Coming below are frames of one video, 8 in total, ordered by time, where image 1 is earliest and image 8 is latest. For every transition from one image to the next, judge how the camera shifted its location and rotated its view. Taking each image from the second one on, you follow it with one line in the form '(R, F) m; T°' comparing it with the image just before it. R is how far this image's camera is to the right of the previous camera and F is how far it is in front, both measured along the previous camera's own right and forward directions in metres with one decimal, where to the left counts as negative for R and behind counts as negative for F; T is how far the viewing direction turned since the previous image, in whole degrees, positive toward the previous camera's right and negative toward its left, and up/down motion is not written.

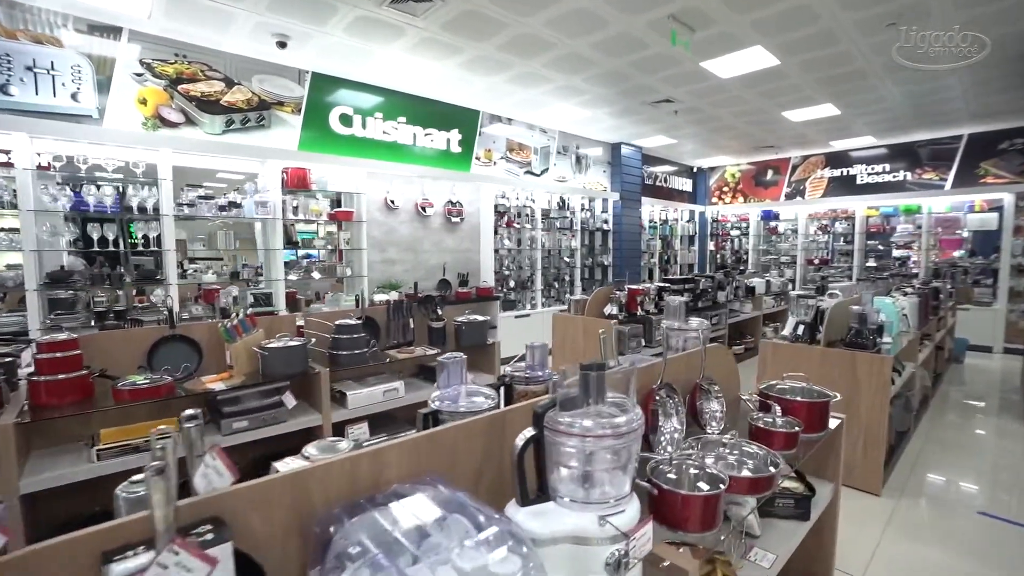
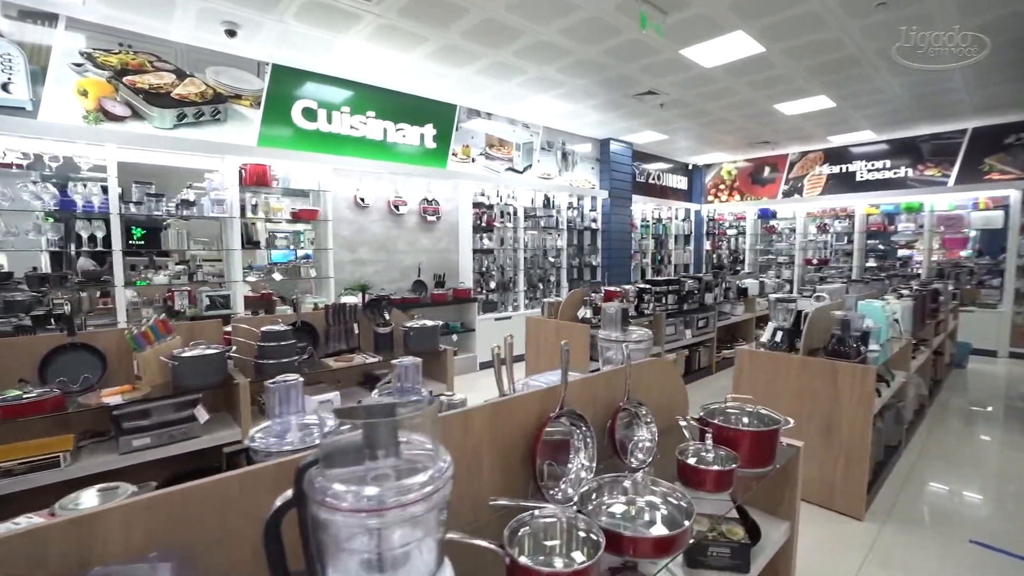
(+0.4, +0.3) m; -1°
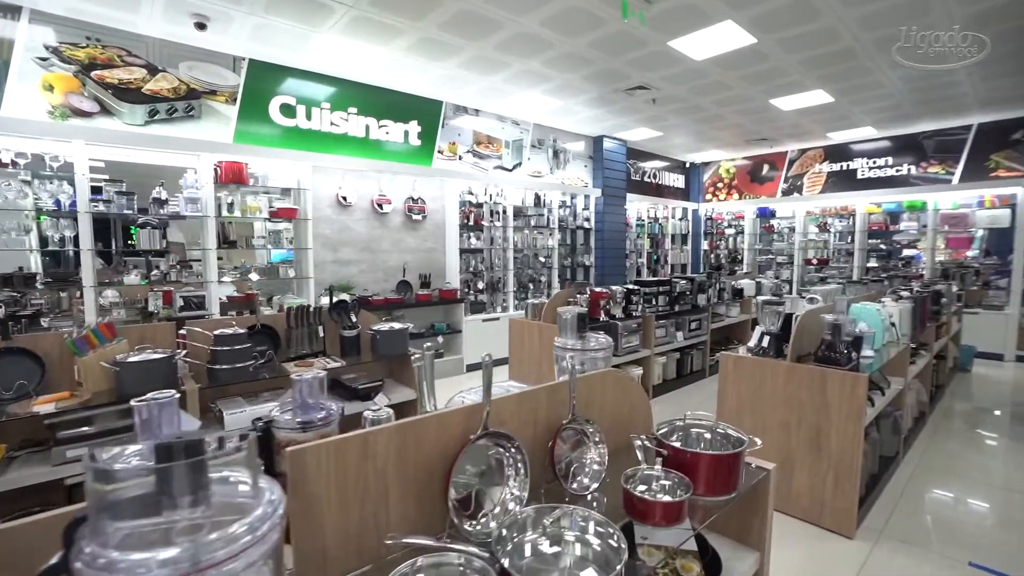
(+0.2, +0.2) m; -1°
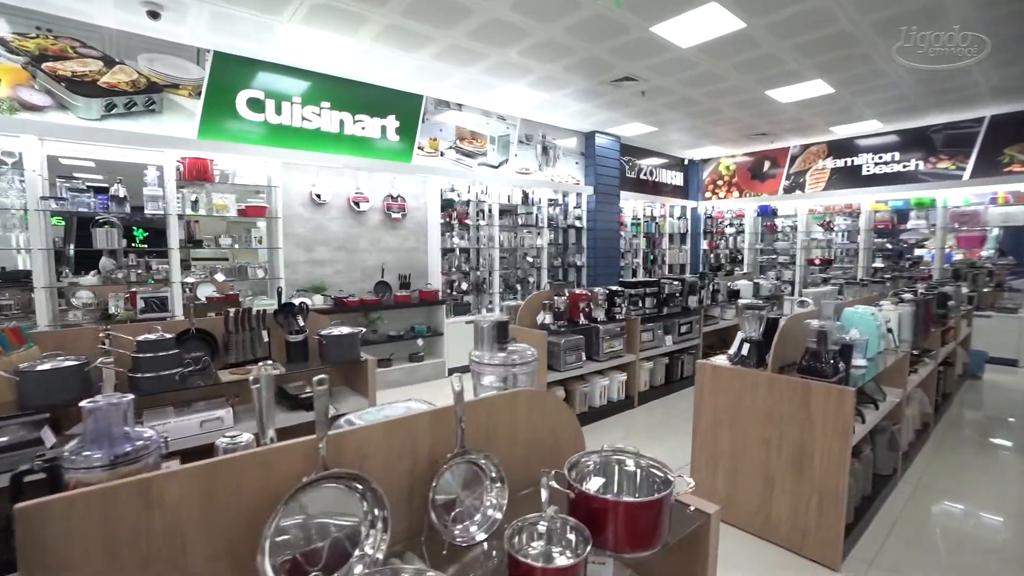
(+0.4, +0.2) m; -1°
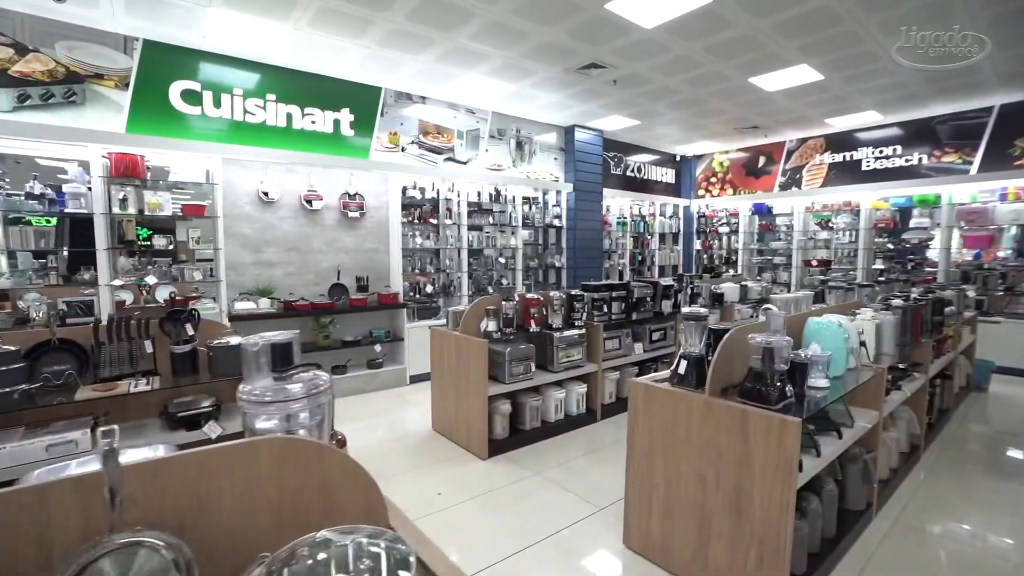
(+0.7, +0.4) m; -1°
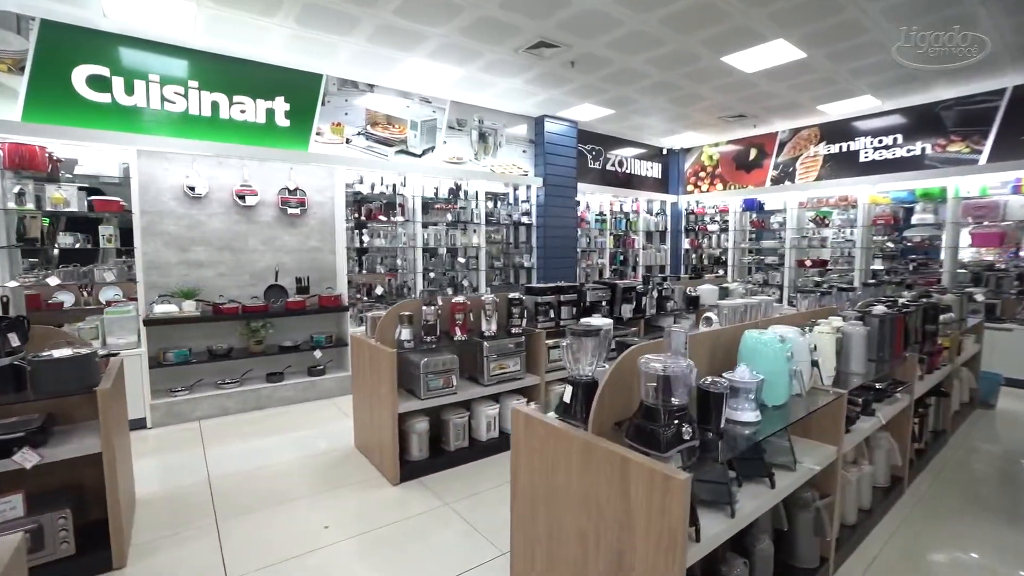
(+0.8, +0.5) m; -1°
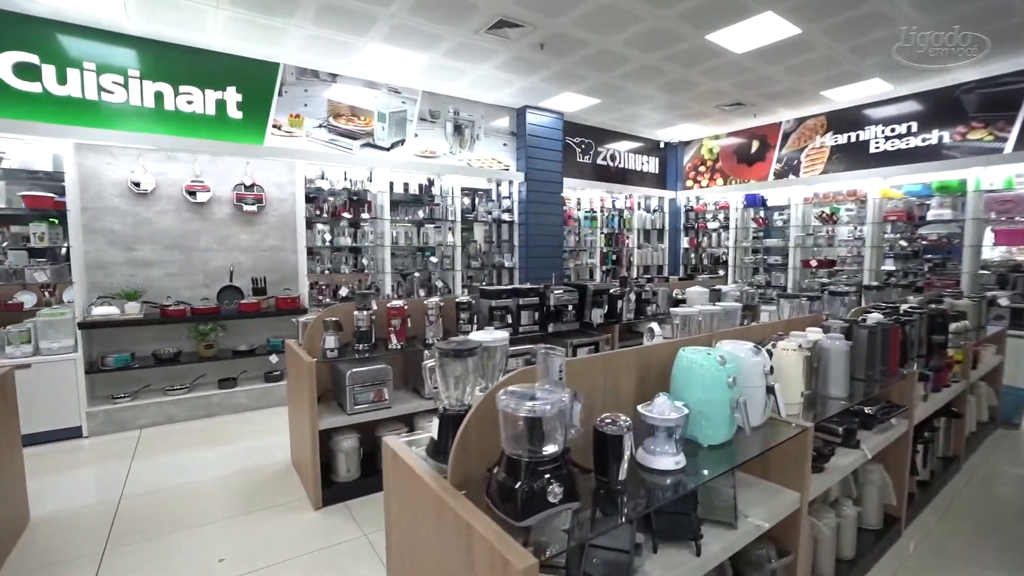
(+0.6, +0.4) m; -2°
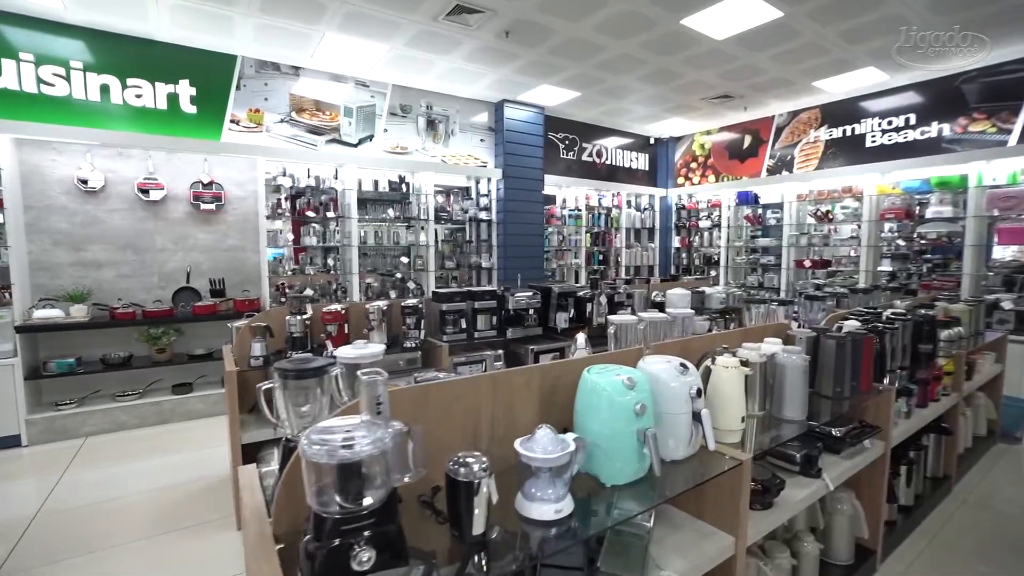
(+0.5, +0.2) m; -1°
